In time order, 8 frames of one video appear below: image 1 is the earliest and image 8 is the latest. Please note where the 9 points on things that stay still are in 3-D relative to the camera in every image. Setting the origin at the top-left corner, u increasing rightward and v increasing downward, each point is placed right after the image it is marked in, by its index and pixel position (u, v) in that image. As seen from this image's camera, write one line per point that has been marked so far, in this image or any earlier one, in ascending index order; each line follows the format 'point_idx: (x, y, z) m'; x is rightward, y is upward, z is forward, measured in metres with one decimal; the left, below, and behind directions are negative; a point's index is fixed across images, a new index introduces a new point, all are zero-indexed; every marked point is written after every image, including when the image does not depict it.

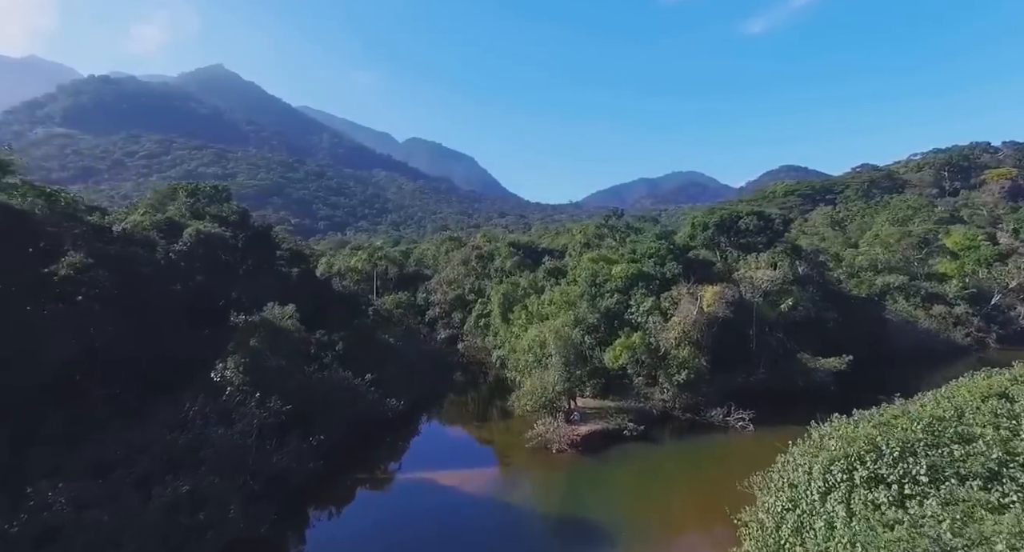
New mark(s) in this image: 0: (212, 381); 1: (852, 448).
0: (-10.1, -3.6, +17.6) m
1: (+8.0, -4.0, +12.1) m
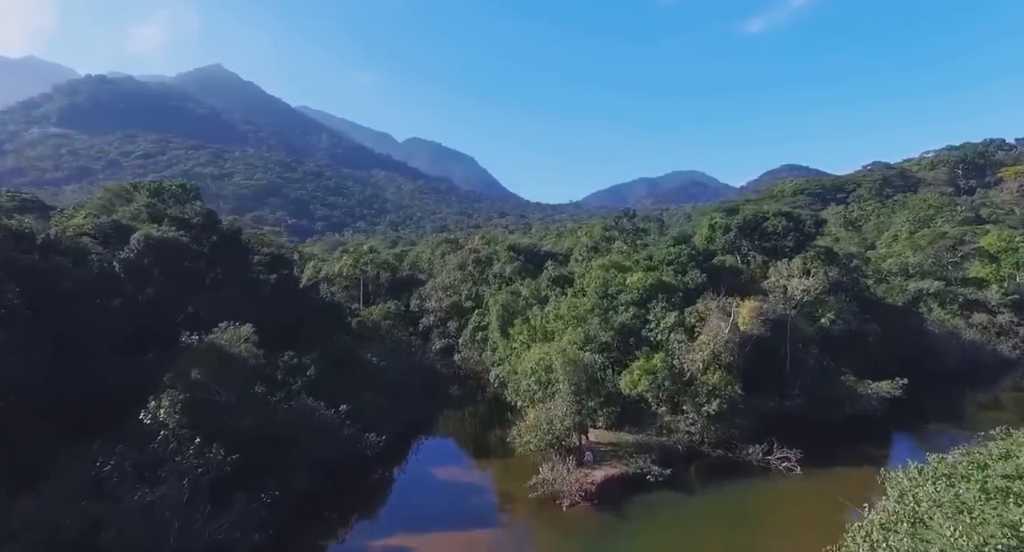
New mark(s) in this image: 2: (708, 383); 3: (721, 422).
0: (-10.1, -4.1, +14.2) m
1: (+8.0, -4.5, +8.7) m
2: (+7.4, -4.1, +19.6) m
3: (+7.9, -5.5, +19.7) m
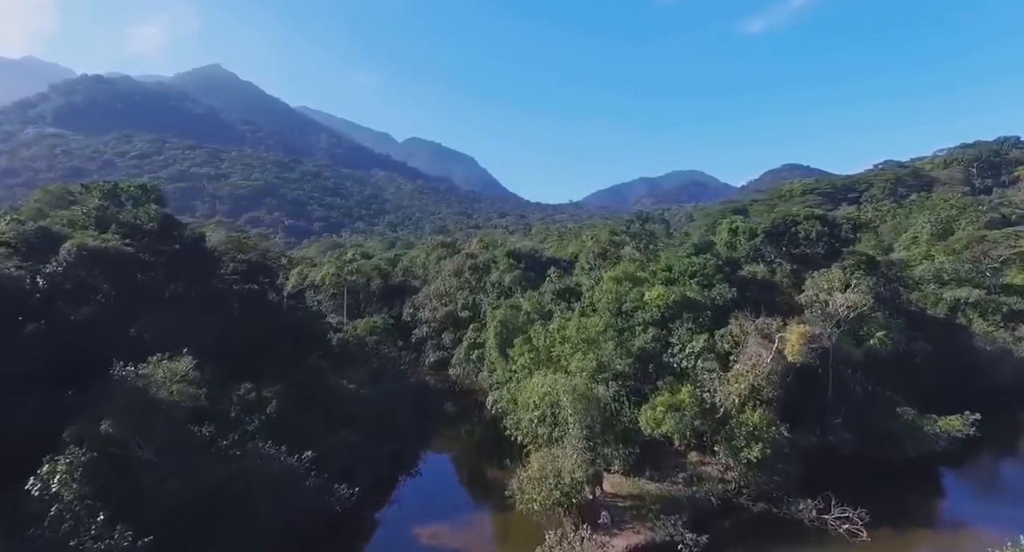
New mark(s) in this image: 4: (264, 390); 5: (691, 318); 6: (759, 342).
0: (-10.2, -4.7, +10.9) m
1: (+8.0, -5.0, +5.4) m
2: (+7.3, -4.7, +16.2) m
3: (+7.9, -6.1, +16.3) m
4: (-8.8, -4.0, +18.4) m
5: (+6.7, -1.6, +19.5) m
6: (+8.3, -2.2, +17.4) m
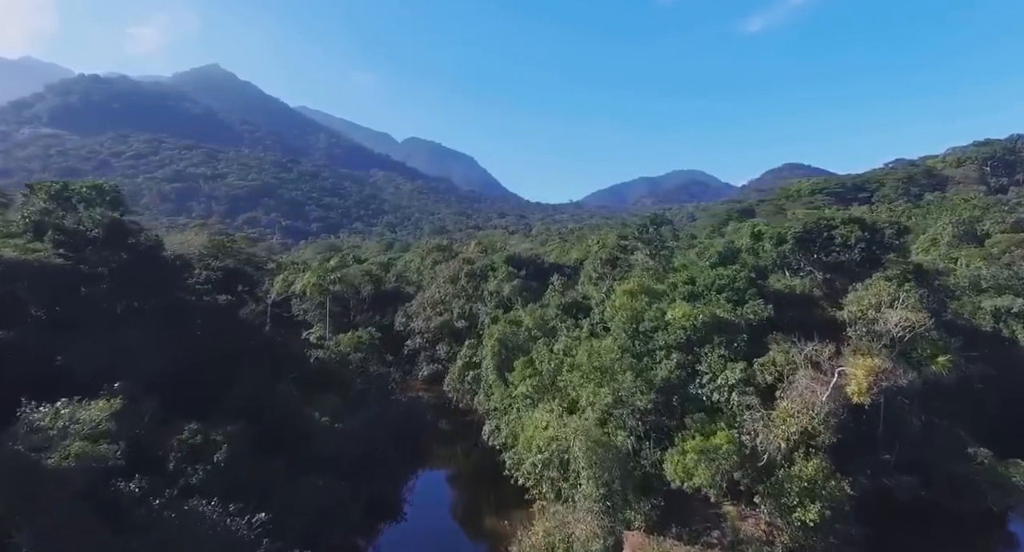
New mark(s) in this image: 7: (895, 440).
0: (-10.2, -5.2, +7.9) m
1: (+7.9, -5.6, +2.4) m
2: (+7.3, -5.2, +13.2) m
3: (+7.9, -6.6, +13.3) m
4: (-8.8, -4.5, +15.4) m
5: (+6.7, -2.1, +16.5) m
6: (+8.3, -2.7, +14.4) m
7: (+12.7, -5.5, +17.2) m
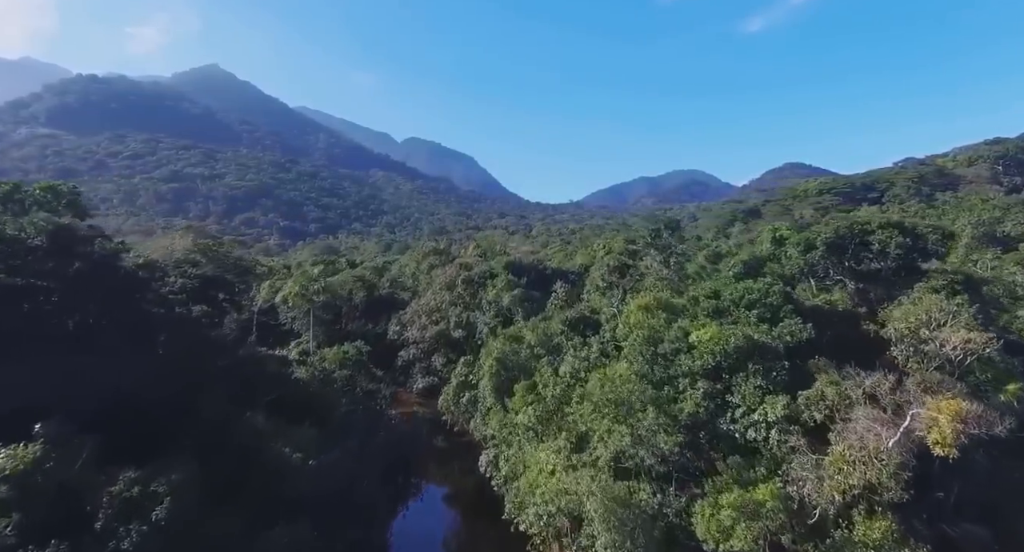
0: (-10.2, -5.7, +5.5) m
1: (+7.9, -6.0, 0.0) m
2: (+7.3, -5.6, +10.9) m
3: (+7.9, -7.1, +10.9) m
4: (-8.8, -5.0, +13.0) m
5: (+6.7, -2.5, +14.1) m
6: (+8.3, -3.2, +12.0) m
7: (+12.7, -6.0, +14.8) m
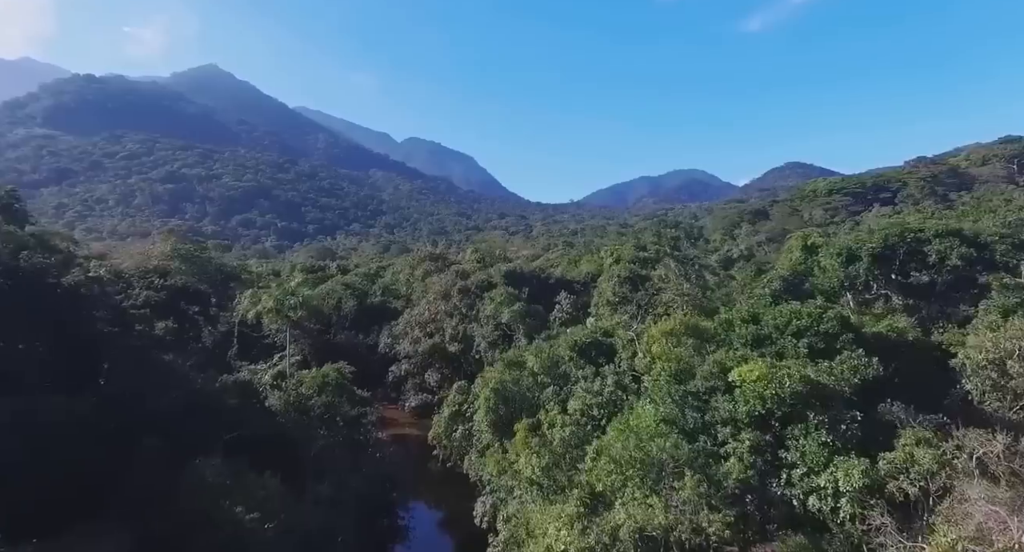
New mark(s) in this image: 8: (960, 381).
0: (-10.2, -6.3, +2.7) m
1: (+7.9, -6.6, -2.8) m
2: (+7.3, -6.2, +8.0) m
3: (+7.9, -7.7, +8.1) m
4: (-8.8, -5.6, +10.2) m
5: (+6.7, -3.1, +11.3) m
6: (+8.3, -3.7, +9.2) m
7: (+12.7, -6.5, +12.0) m
8: (+12.4, -2.9, +14.1) m
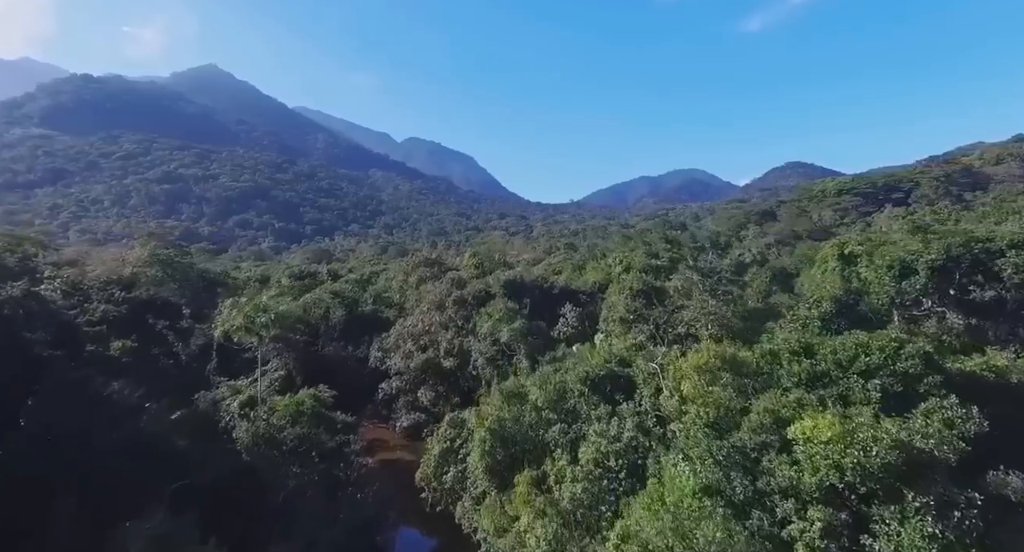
0: (-10.2, -6.8, 0.0) m
1: (+7.9, -7.1, -5.5) m
2: (+7.3, -6.7, +5.3) m
3: (+7.9, -8.2, +5.4) m
4: (-8.8, -6.1, +7.5) m
5: (+6.7, -3.7, +8.6) m
6: (+8.3, -4.3, +6.4) m
7: (+12.7, -7.1, +9.3) m
8: (+12.4, -3.4, +11.4) m
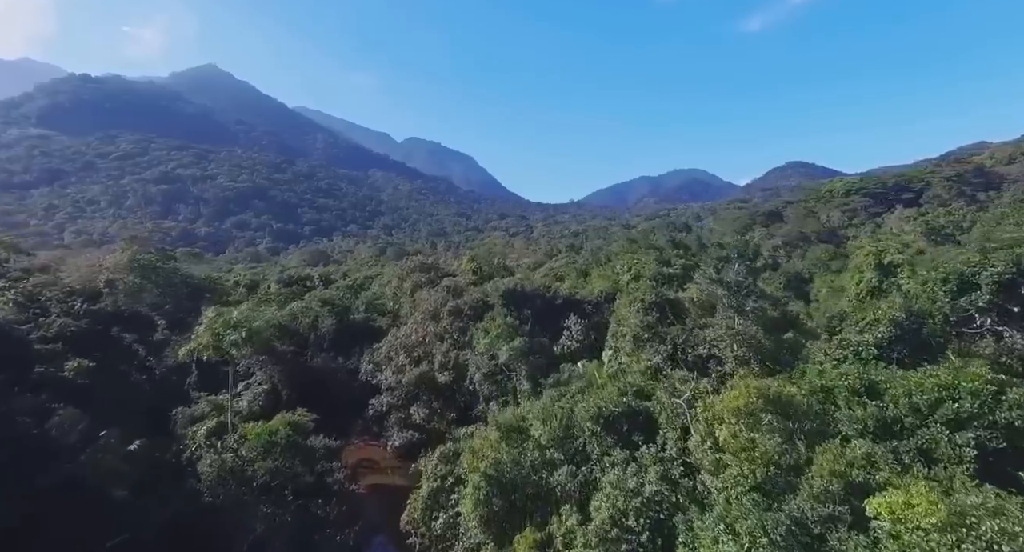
0: (-10.2, -7.3, -2.2) m
1: (+7.9, -7.6, -7.8) m
2: (+7.3, -7.2, +3.1) m
3: (+7.9, -8.6, +3.2) m
4: (-8.8, -6.6, +5.3) m
5: (+6.7, -4.1, +6.4) m
6: (+8.2, -4.7, +4.2) m
7: (+12.7, -7.5, +7.1) m
8: (+12.4, -3.9, +9.2) m
